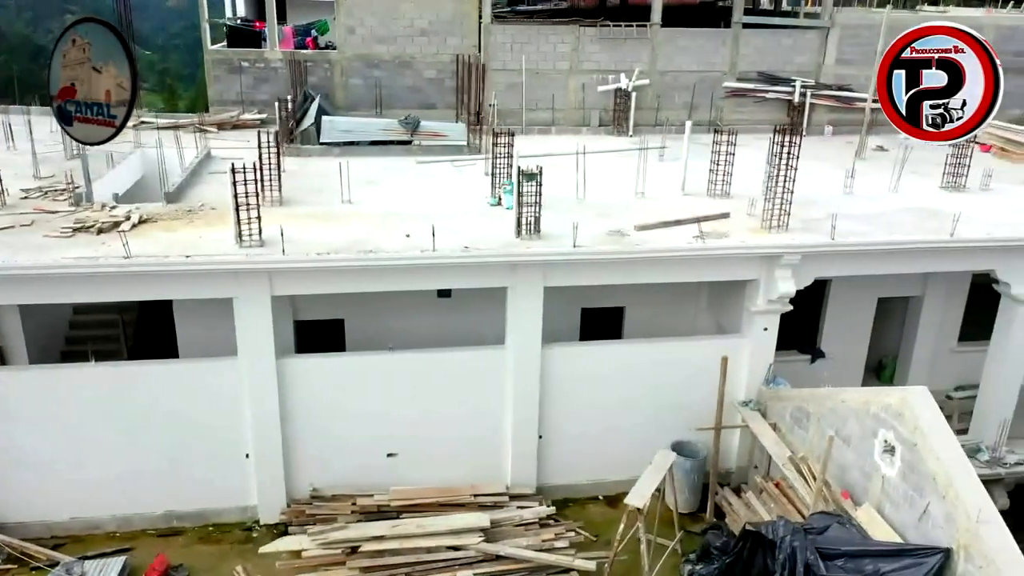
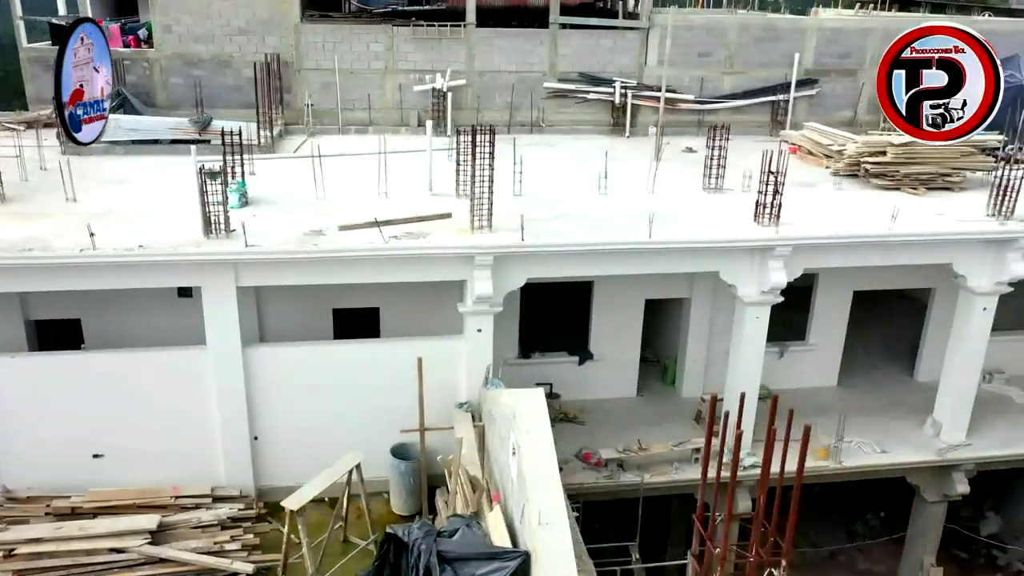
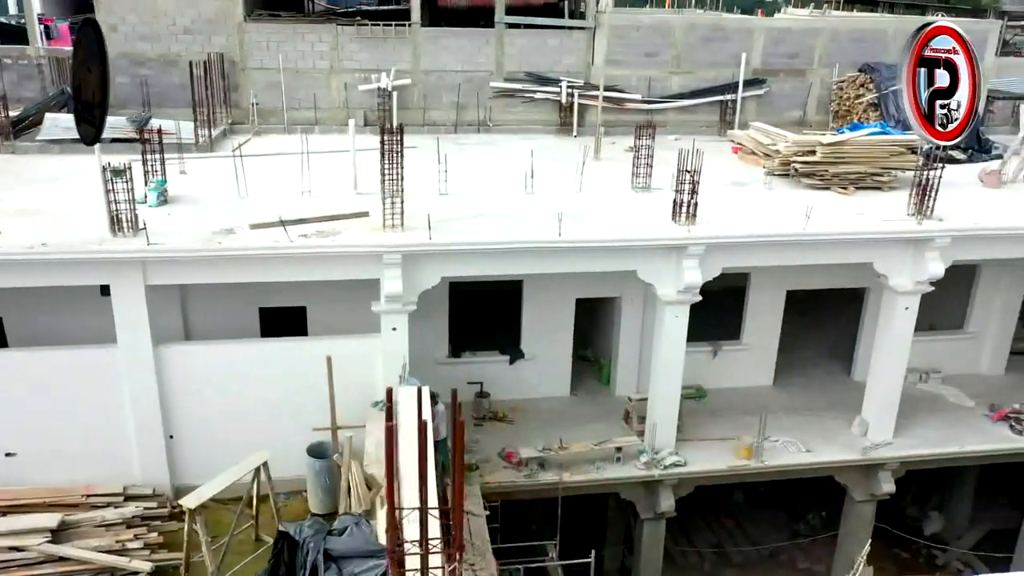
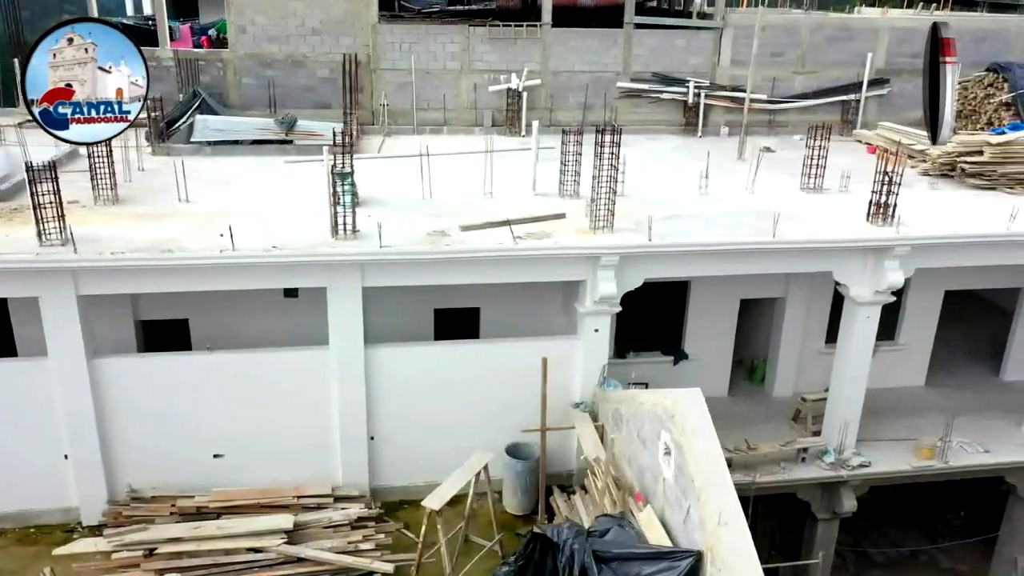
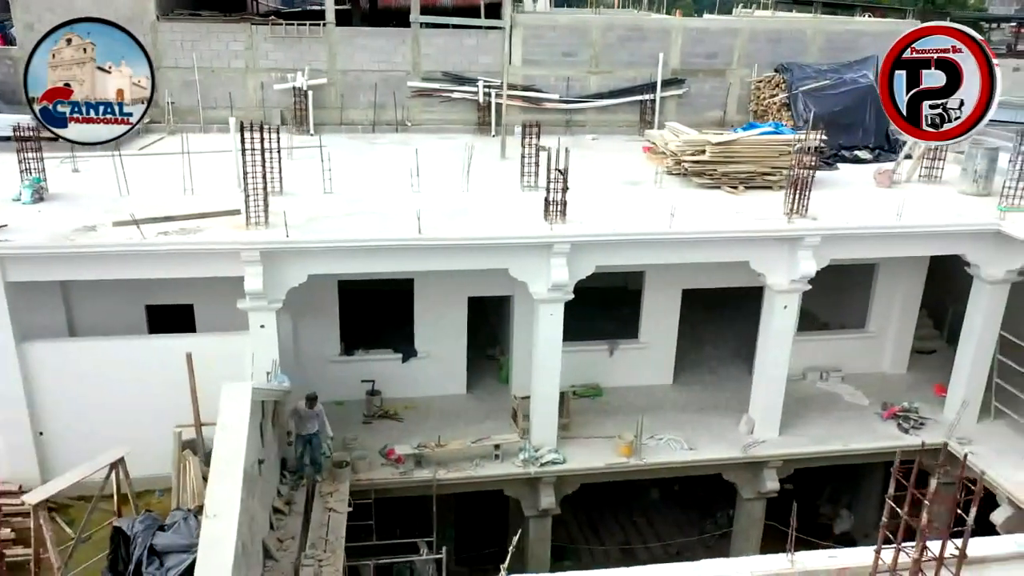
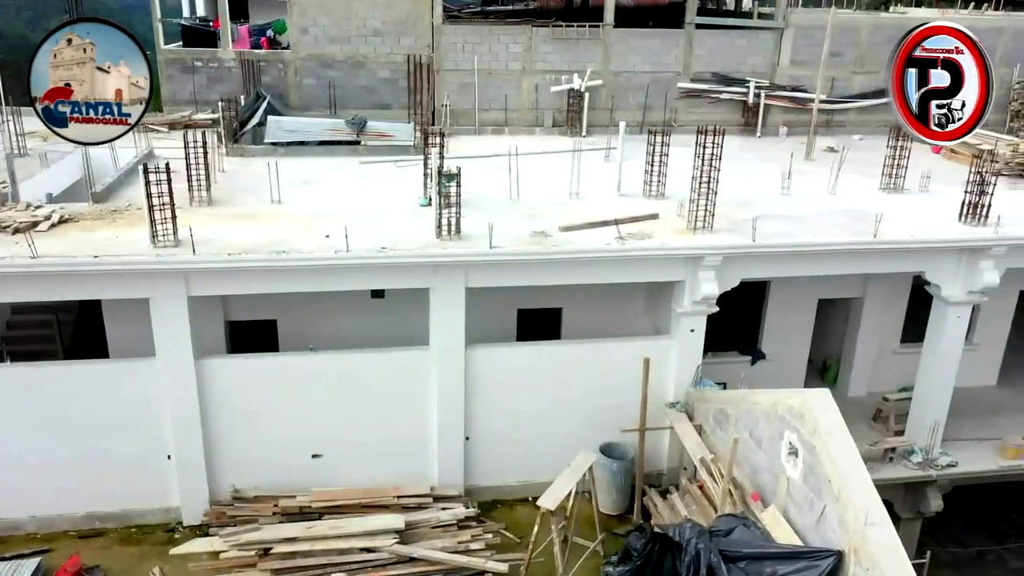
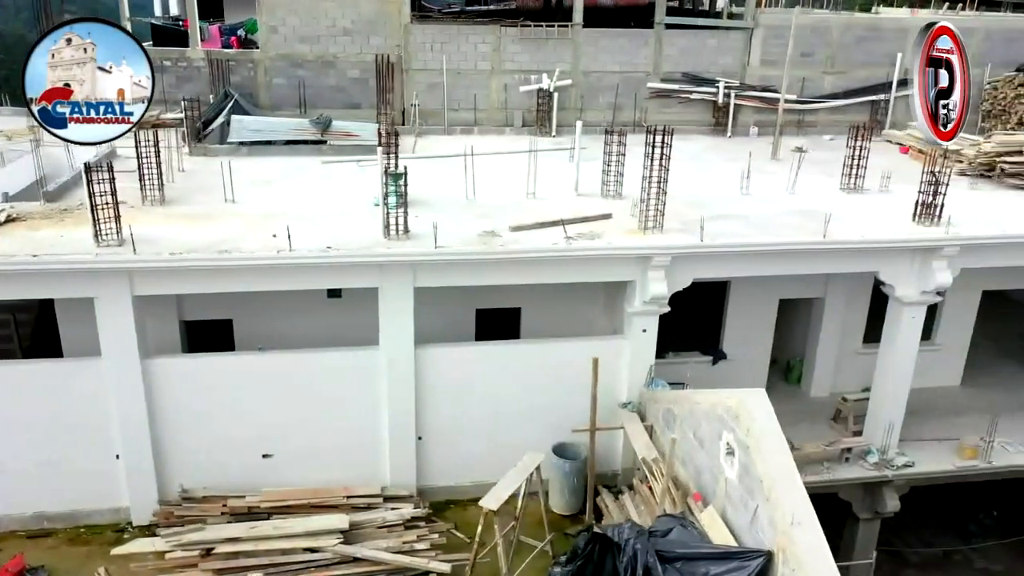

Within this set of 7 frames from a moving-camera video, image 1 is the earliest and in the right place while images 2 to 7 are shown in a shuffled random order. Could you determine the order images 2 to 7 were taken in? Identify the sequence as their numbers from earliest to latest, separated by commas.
6, 7, 4, 2, 3, 5
